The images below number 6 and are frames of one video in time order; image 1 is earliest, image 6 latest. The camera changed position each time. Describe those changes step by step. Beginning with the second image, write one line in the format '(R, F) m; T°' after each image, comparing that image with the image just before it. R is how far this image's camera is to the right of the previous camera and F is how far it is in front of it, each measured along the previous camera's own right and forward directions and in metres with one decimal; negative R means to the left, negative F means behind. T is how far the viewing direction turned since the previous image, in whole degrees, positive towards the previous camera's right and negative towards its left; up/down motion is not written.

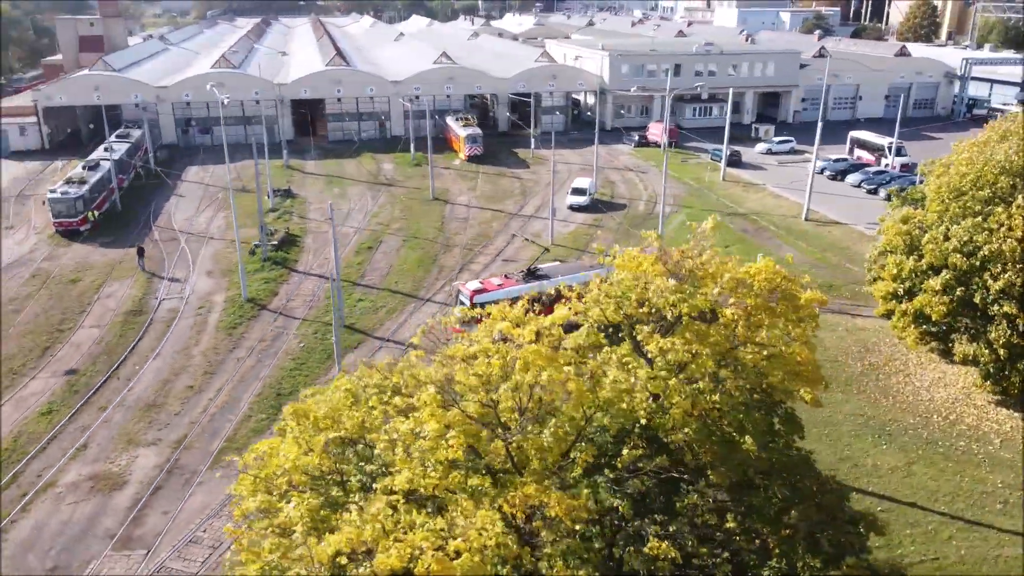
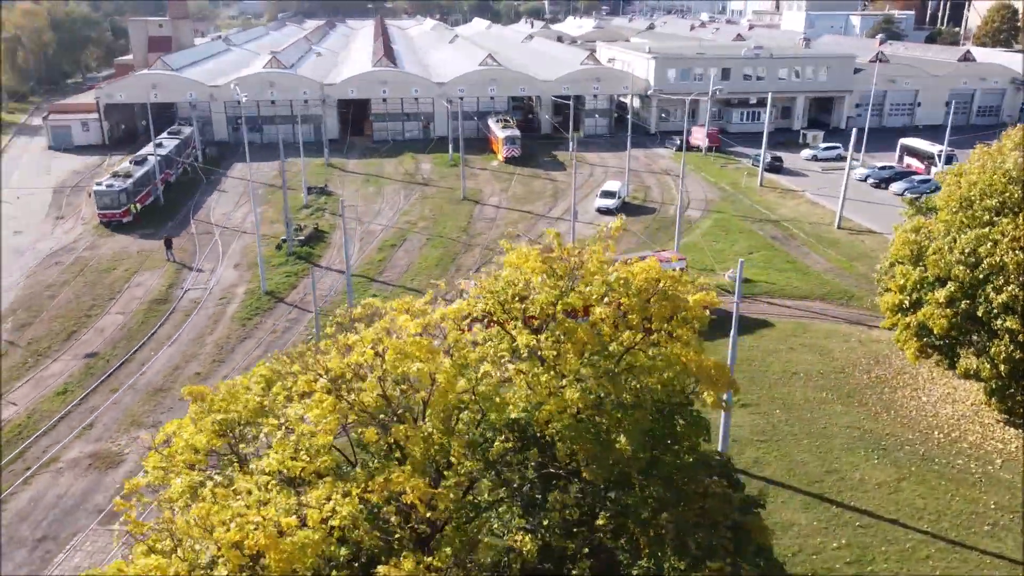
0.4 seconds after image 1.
(+2.1, -0.1) m; -5°
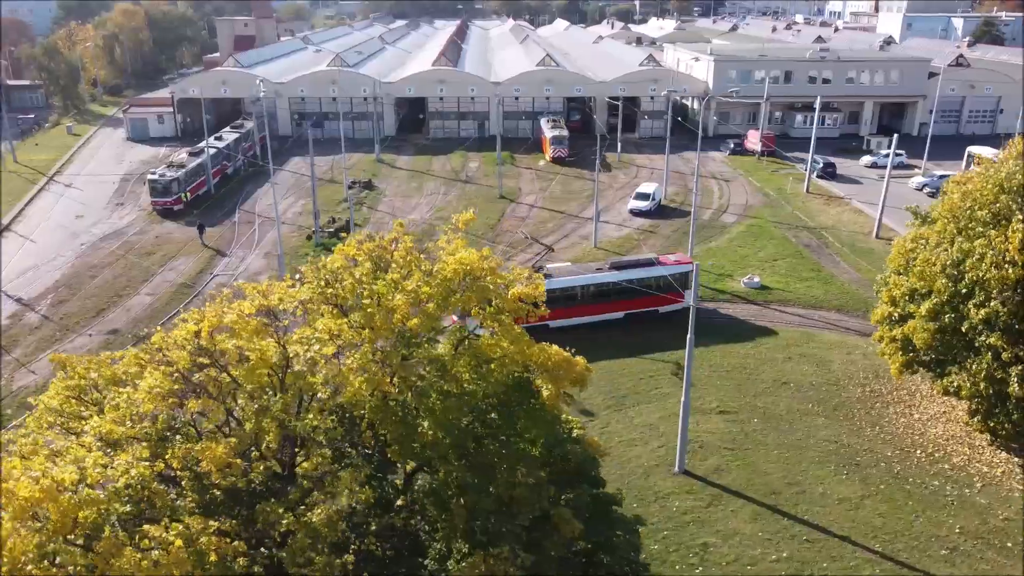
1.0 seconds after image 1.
(+3.2, -0.1) m; -6°
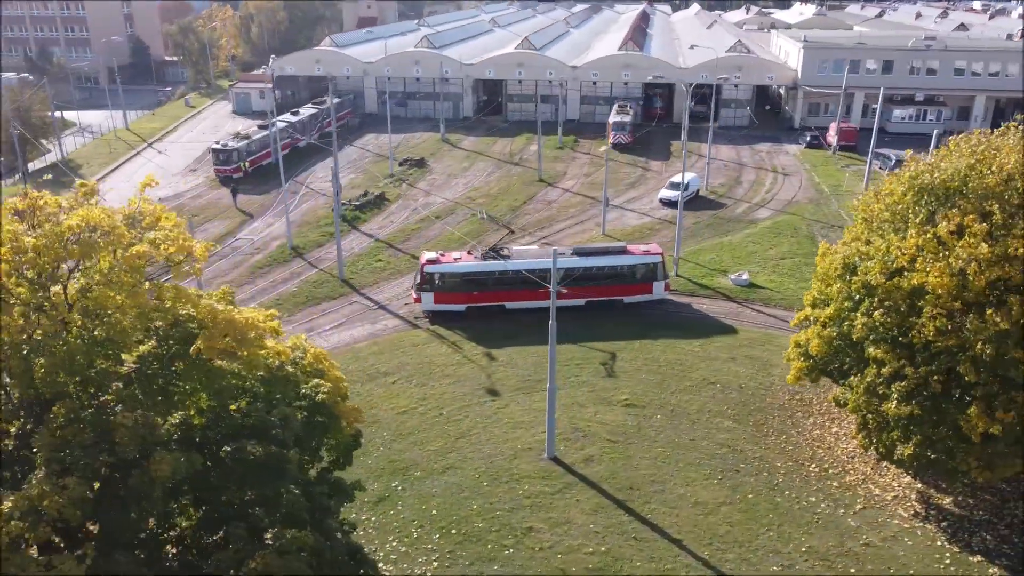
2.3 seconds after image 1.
(+6.7, +0.3) m; -11°
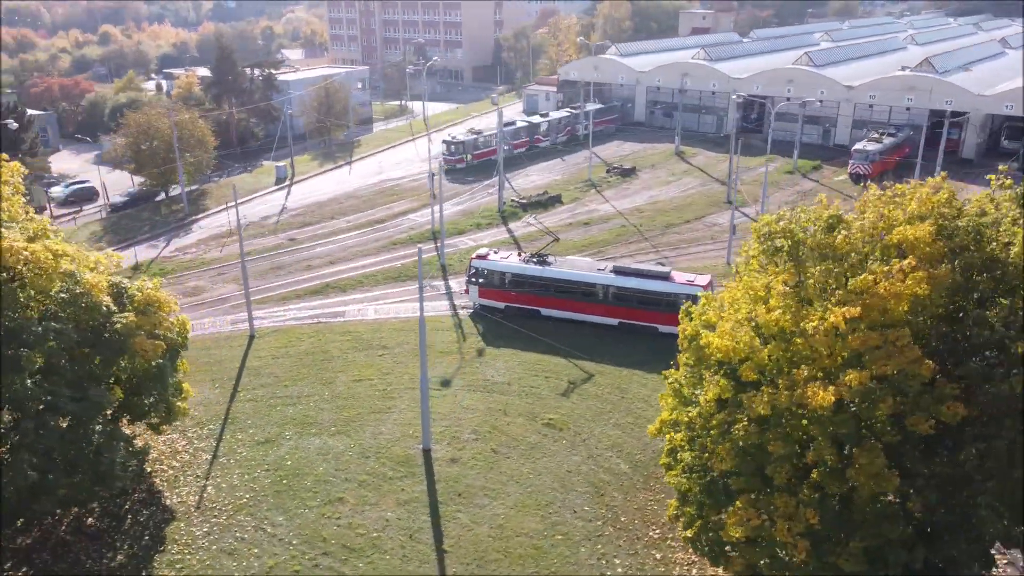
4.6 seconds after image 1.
(+11.6, +2.3) m; -27°
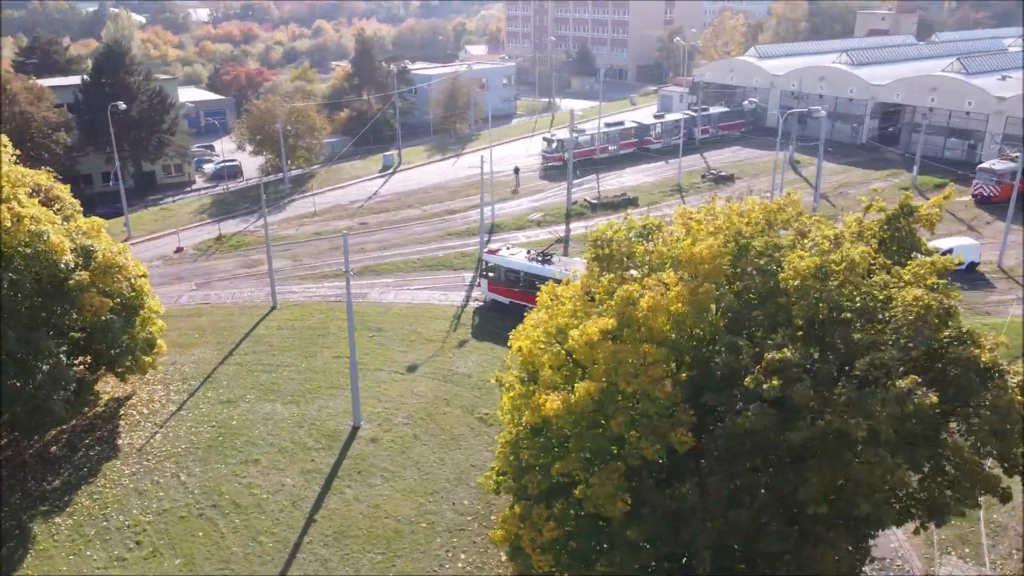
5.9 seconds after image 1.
(+6.7, +0.5) m; -14°
